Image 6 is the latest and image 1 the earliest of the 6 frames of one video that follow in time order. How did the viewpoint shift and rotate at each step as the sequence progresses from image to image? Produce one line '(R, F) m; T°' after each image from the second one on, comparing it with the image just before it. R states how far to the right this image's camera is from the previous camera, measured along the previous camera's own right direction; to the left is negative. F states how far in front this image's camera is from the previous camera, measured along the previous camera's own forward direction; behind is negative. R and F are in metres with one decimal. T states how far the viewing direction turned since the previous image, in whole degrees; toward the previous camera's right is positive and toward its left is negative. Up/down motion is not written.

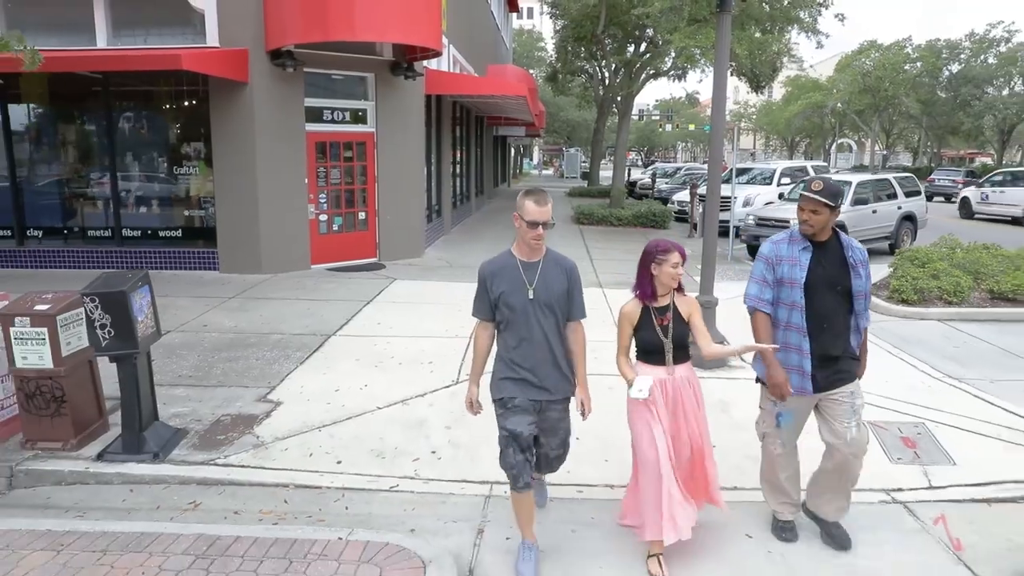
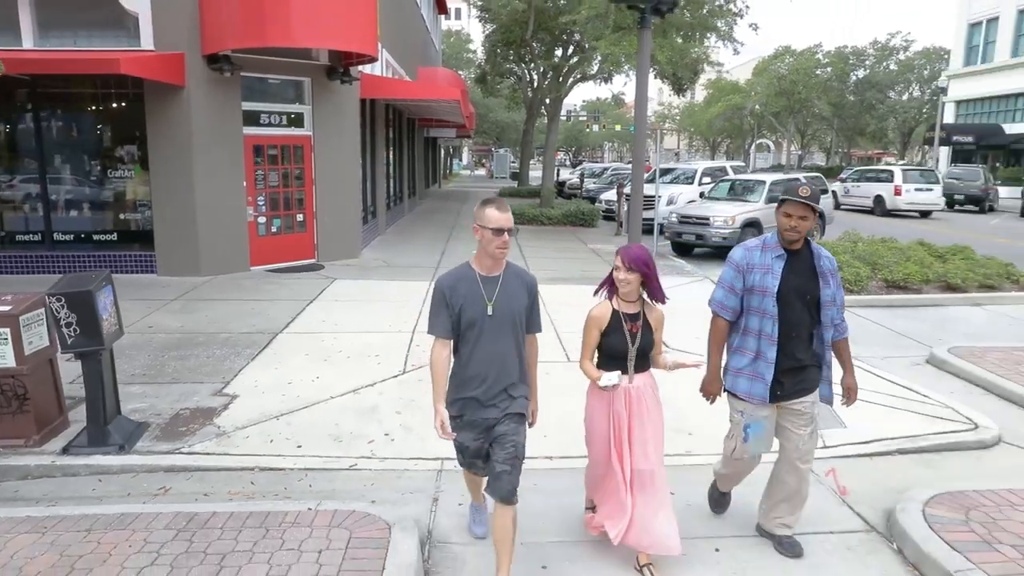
(-0.1, -0.5) m; +5°
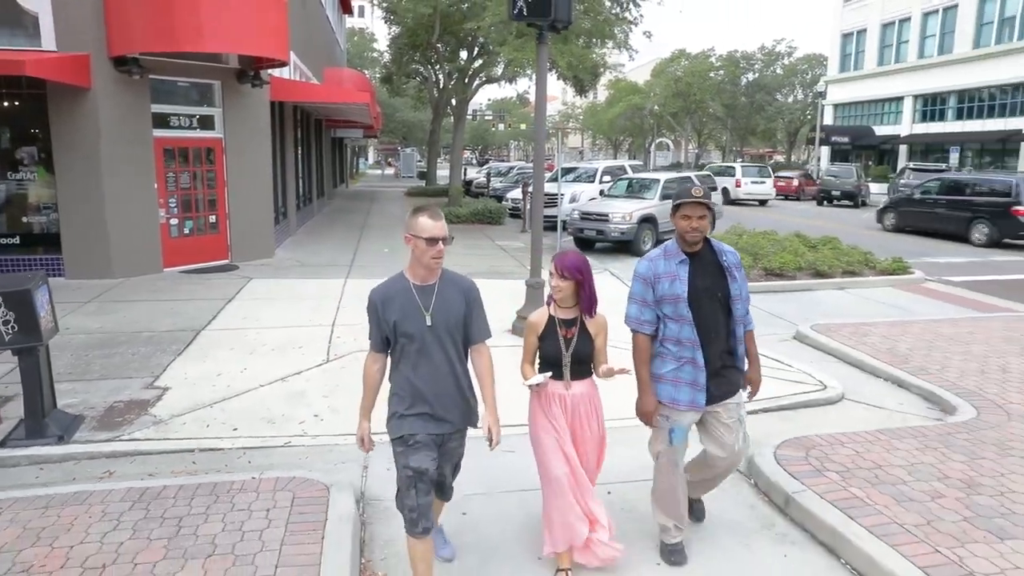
(-0.1, -0.6) m; +7°
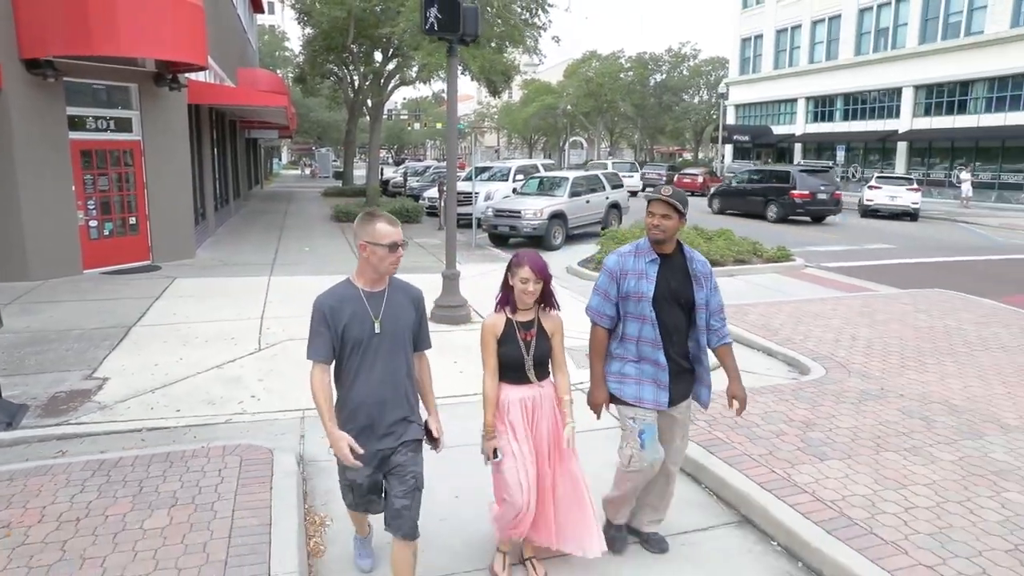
(0.0, -0.7) m; +6°
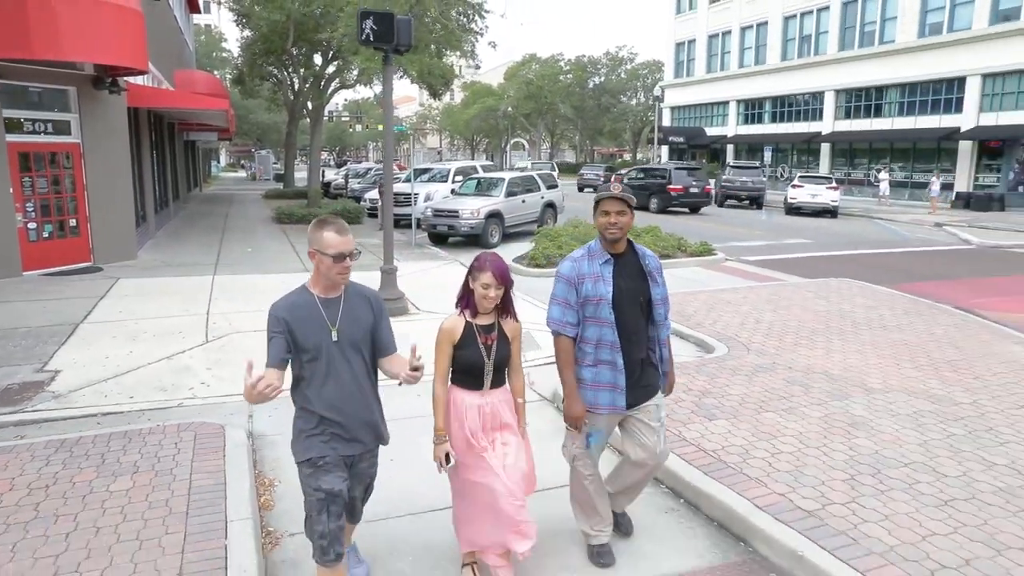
(+0.1, -0.6) m; +4°
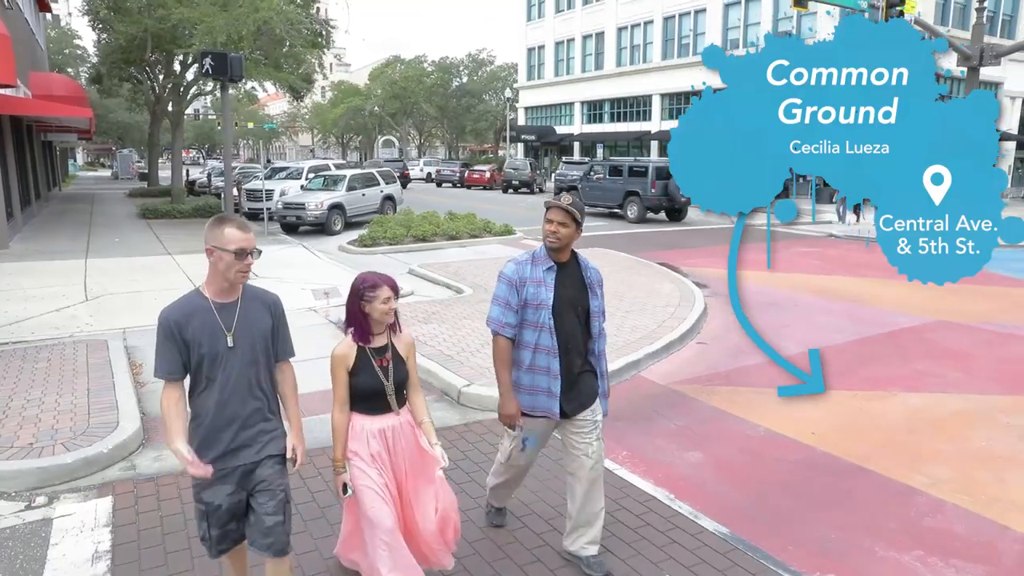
(+1.0, -3.2) m; +9°
